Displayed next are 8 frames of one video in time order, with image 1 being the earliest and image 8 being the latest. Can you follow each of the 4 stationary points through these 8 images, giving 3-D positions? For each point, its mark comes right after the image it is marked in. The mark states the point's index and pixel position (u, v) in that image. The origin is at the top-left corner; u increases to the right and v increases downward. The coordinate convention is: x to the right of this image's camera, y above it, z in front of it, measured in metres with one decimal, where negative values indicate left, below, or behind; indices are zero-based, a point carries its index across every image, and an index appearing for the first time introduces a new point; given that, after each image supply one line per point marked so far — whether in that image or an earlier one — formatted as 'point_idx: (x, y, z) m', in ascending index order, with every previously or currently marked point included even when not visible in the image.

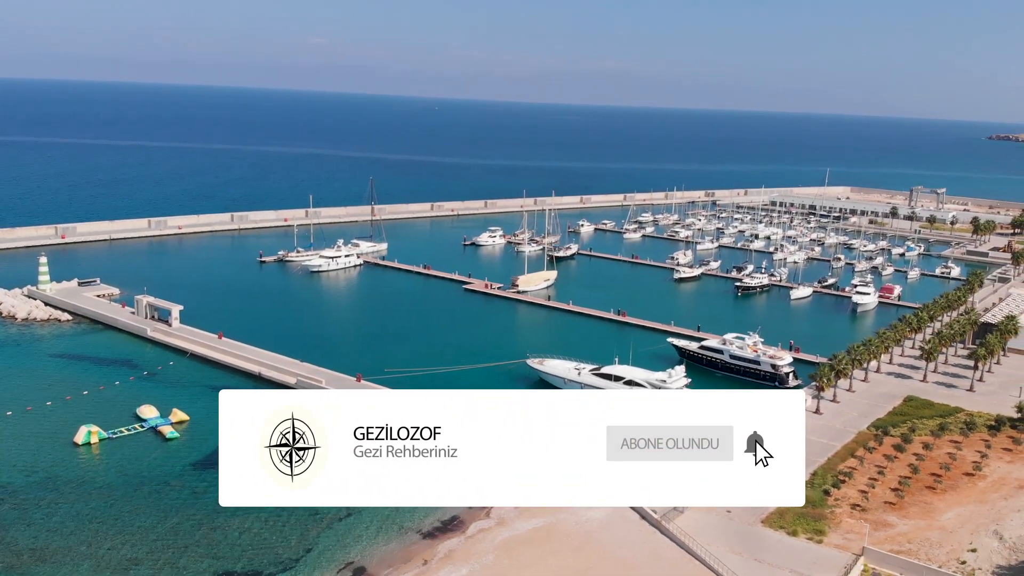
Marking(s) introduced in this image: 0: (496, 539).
0: (-0.4, -5.9, +17.8) m
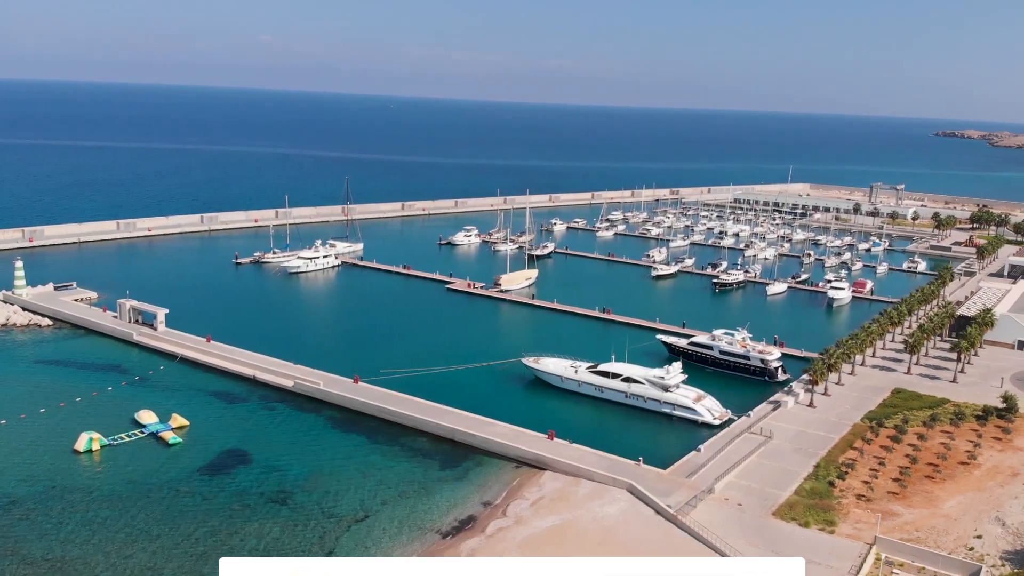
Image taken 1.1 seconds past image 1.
0: (+0.1, -5.9, +17.9) m
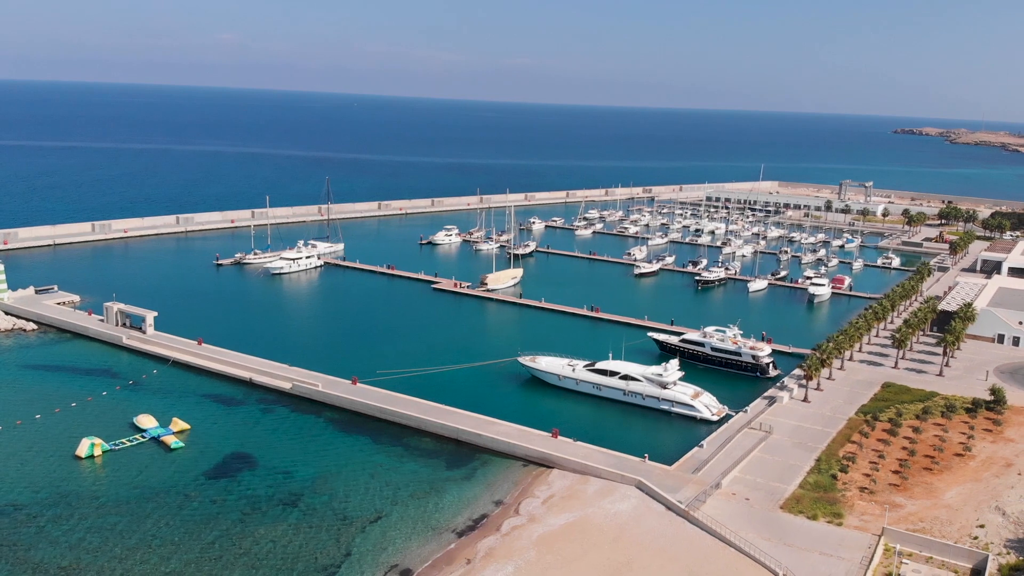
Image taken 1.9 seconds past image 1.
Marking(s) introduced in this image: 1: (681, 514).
0: (+0.5, -5.9, +17.9) m
1: (+4.3, -5.7, +19.0) m
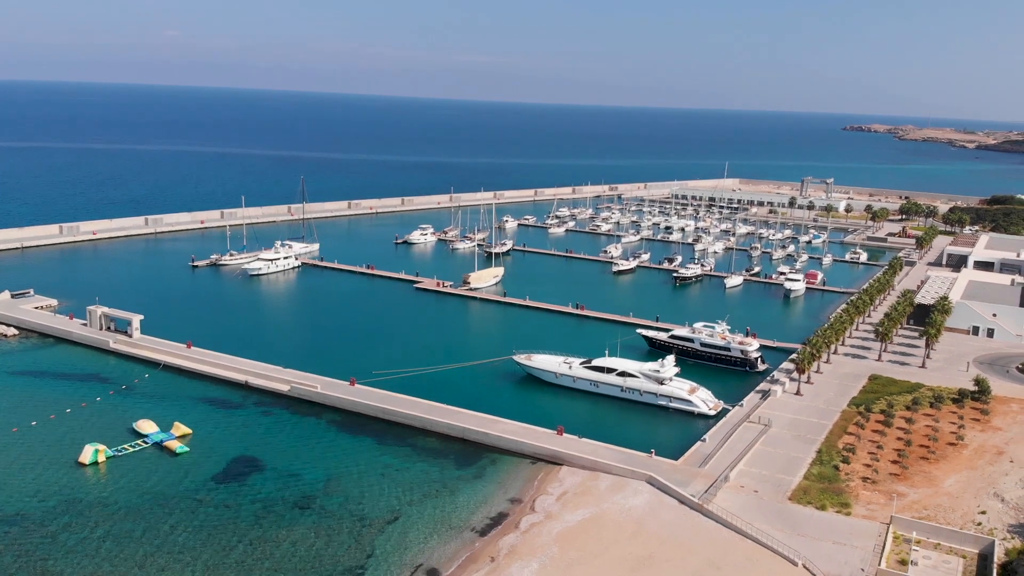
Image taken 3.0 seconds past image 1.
0: (+1.0, -5.9, +18.1) m
1: (+4.7, -5.7, +19.3) m
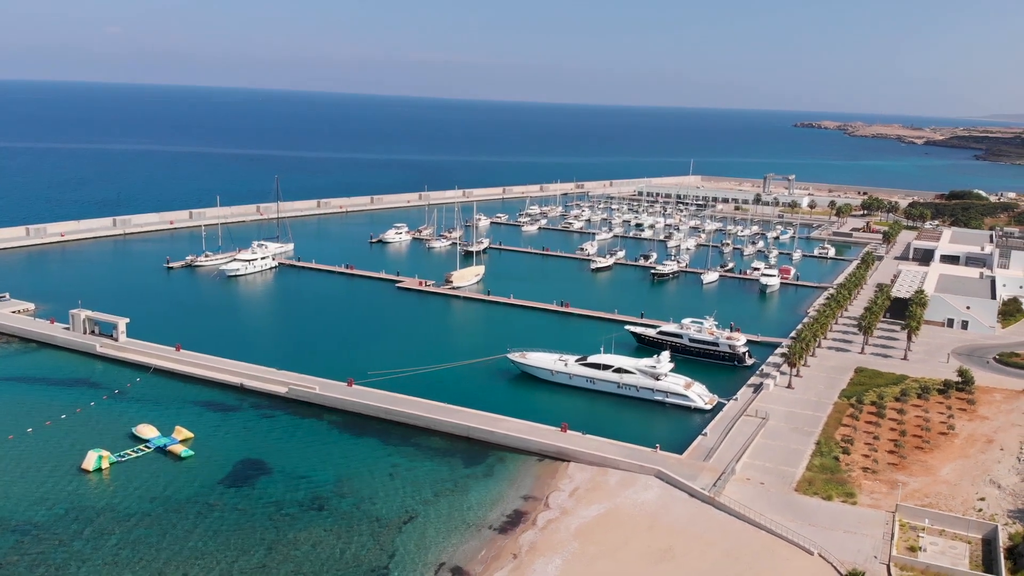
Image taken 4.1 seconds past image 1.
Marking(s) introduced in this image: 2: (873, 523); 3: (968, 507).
0: (+1.4, -5.8, +18.2) m
1: (+5.1, -5.6, +19.6) m
2: (+9.0, -5.9, +18.8) m
3: (+12.1, -5.8, +20.0) m
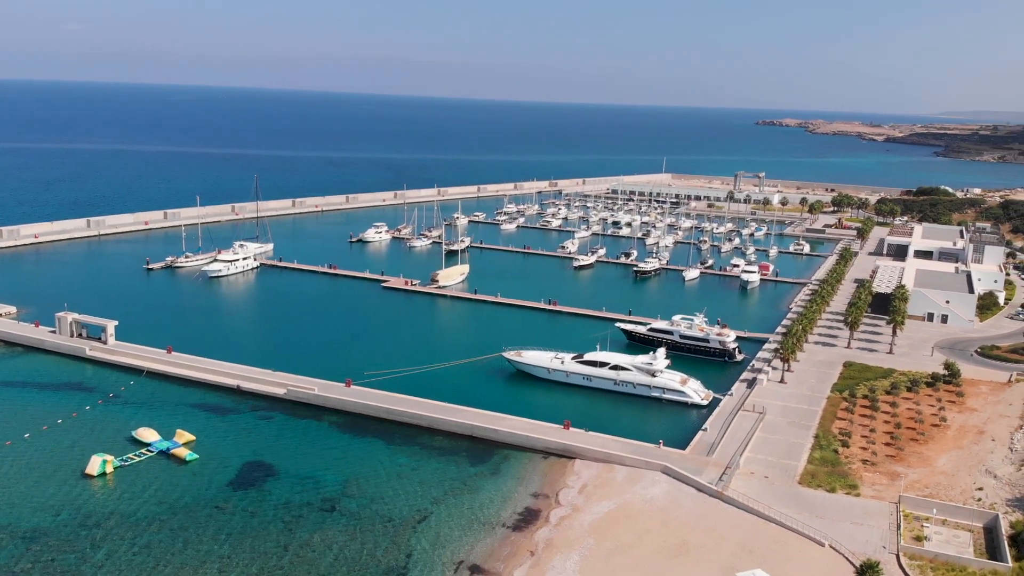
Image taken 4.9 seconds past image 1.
0: (+1.7, -5.8, +18.4) m
1: (+5.4, -5.5, +19.9) m
2: (+9.3, -5.8, +19.2) m
3: (+12.4, -5.7, +20.5) m
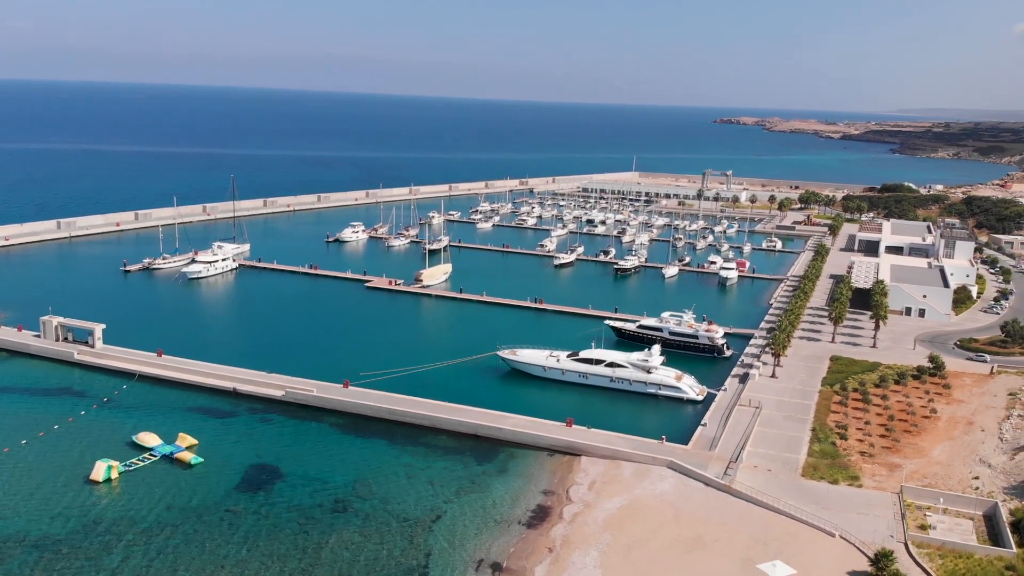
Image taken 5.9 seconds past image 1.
0: (+2.1, -5.7, +18.6) m
1: (+5.7, -5.4, +20.3) m
2: (+9.7, -5.6, +19.6) m
3: (+12.7, -5.5, +21.1) m
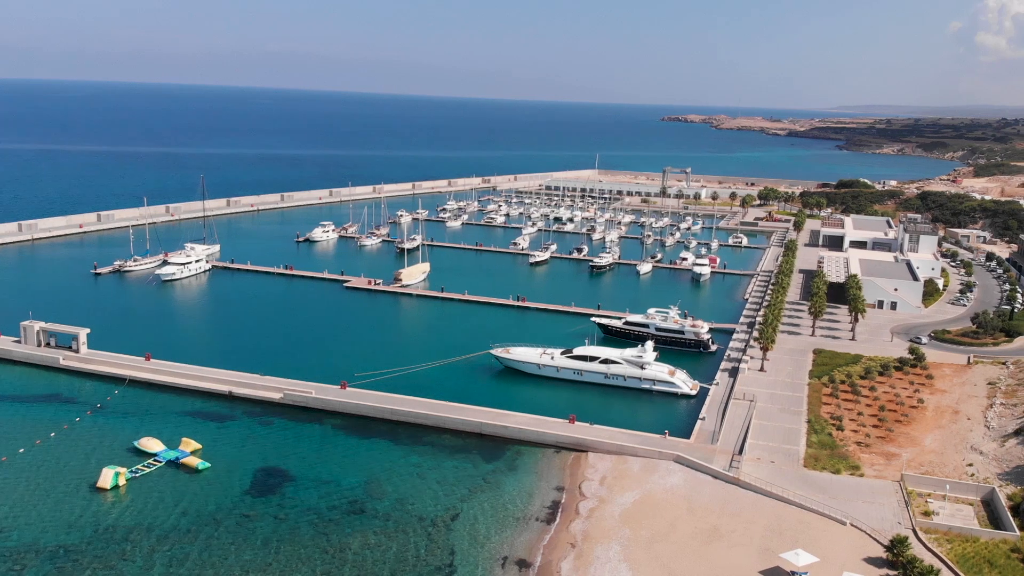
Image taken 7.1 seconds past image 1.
0: (+2.5, -5.7, +18.9) m
1: (+6.0, -5.3, +20.7) m
2: (+10.0, -5.5, +20.3) m
3: (+13.0, -5.4, +21.8) m
